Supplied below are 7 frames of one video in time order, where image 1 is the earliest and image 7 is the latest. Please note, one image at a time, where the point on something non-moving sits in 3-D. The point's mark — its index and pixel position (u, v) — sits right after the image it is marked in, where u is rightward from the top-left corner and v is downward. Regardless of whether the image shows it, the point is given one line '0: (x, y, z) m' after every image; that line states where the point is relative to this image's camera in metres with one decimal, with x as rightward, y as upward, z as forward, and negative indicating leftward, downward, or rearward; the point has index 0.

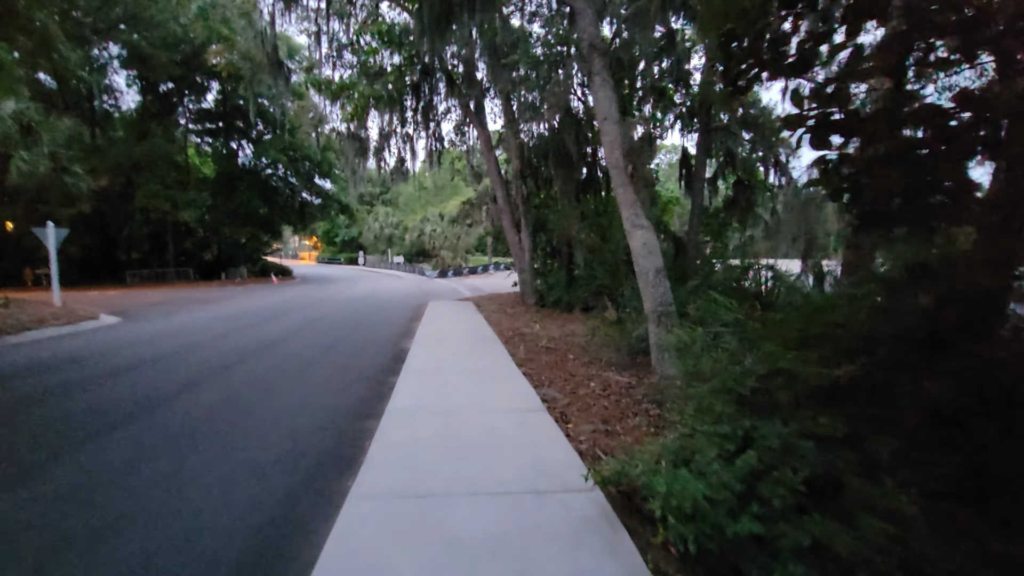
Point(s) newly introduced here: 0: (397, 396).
0: (-1.3, -1.2, +5.5) m
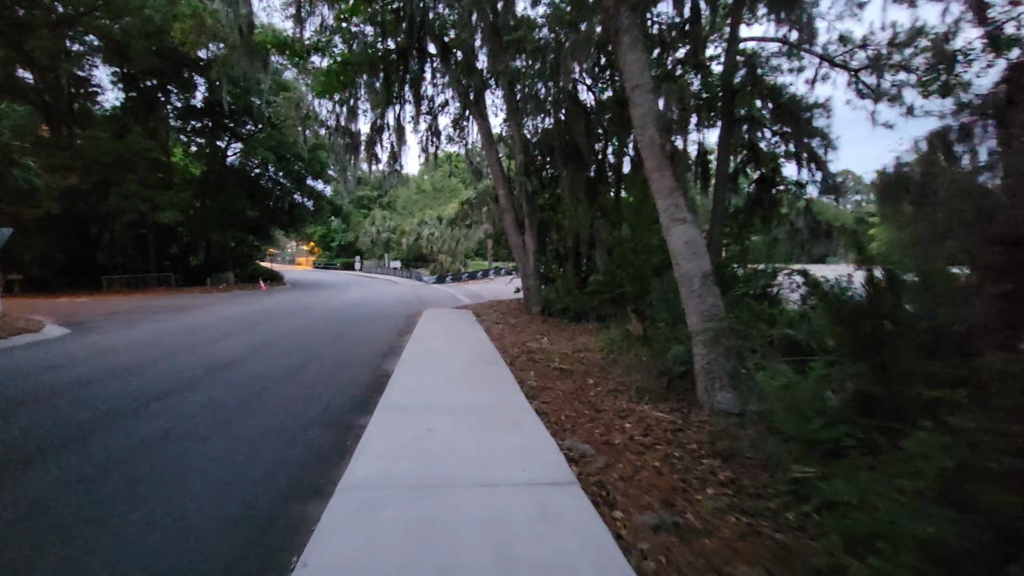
0: (-1.2, -1.3, +3.9) m
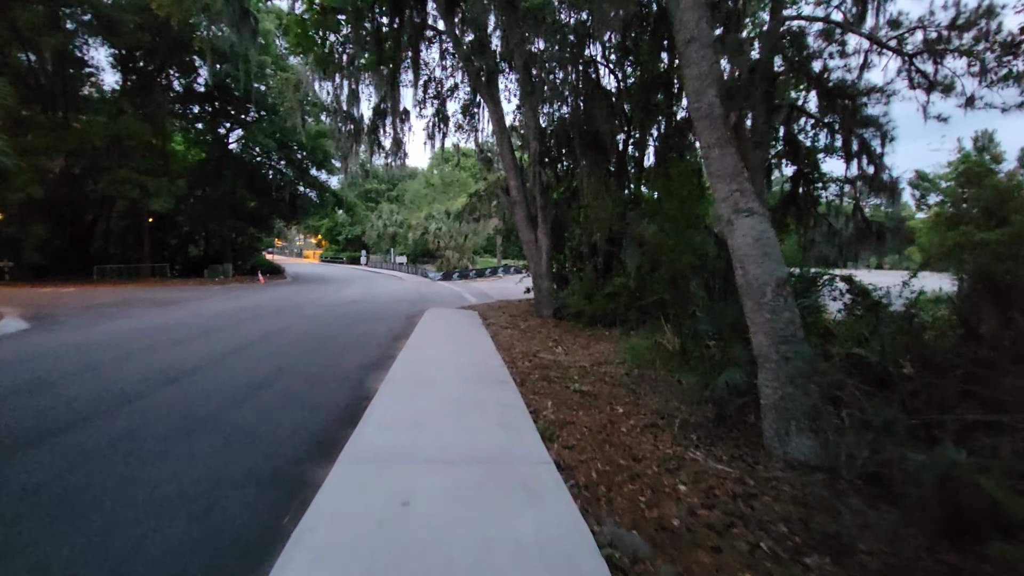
0: (-1.1, -1.3, +2.7) m
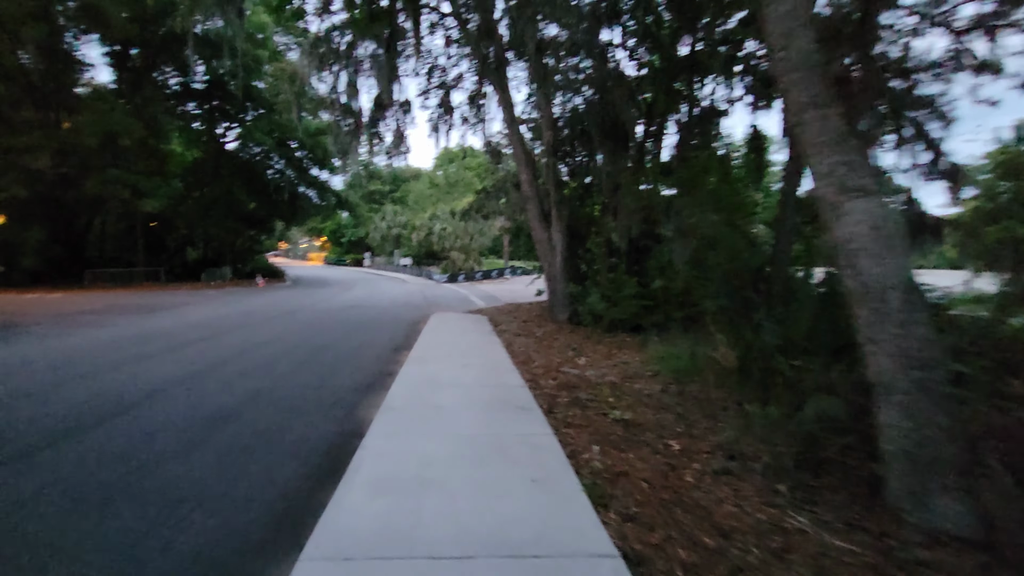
0: (-0.9, -1.4, +1.5) m
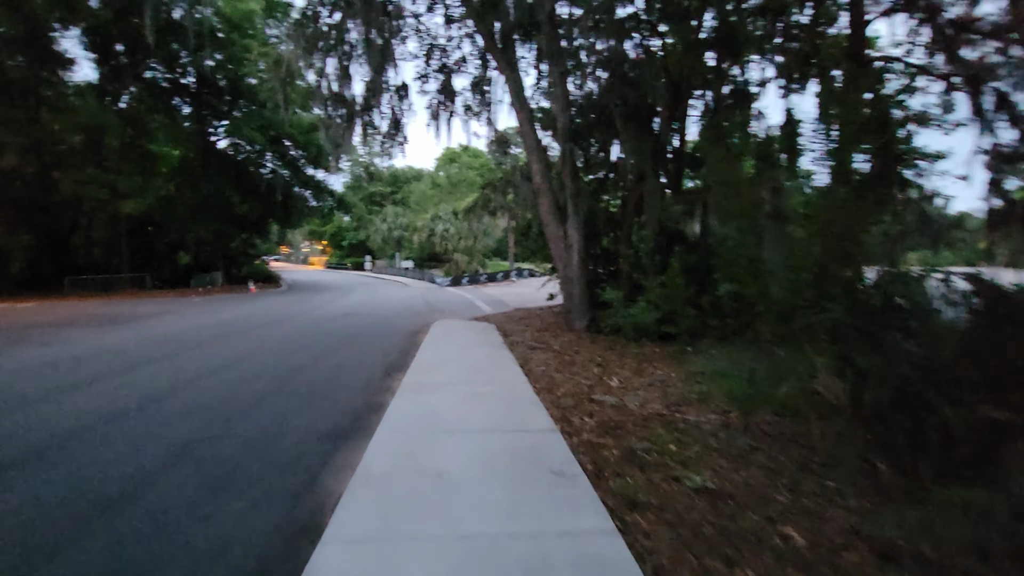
0: (-0.7, -1.4, 0.0) m
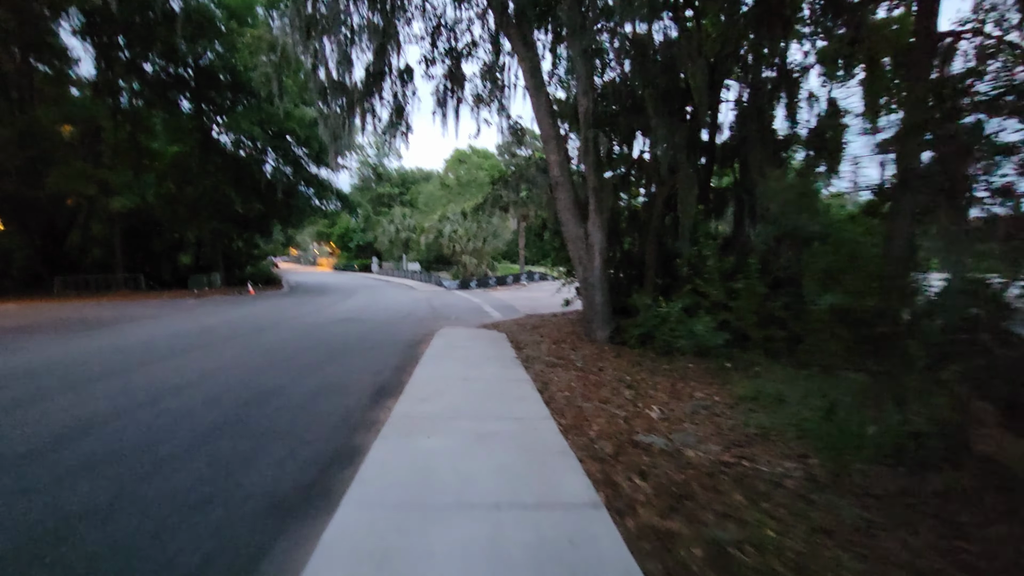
0: (-0.6, -1.5, -1.3) m
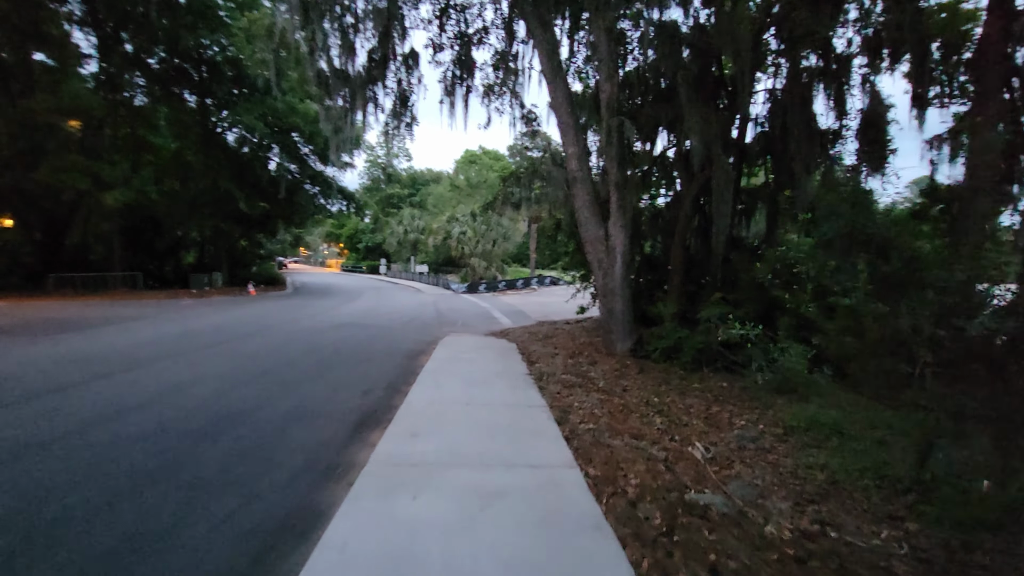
0: (-0.6, -1.5, -2.3) m
